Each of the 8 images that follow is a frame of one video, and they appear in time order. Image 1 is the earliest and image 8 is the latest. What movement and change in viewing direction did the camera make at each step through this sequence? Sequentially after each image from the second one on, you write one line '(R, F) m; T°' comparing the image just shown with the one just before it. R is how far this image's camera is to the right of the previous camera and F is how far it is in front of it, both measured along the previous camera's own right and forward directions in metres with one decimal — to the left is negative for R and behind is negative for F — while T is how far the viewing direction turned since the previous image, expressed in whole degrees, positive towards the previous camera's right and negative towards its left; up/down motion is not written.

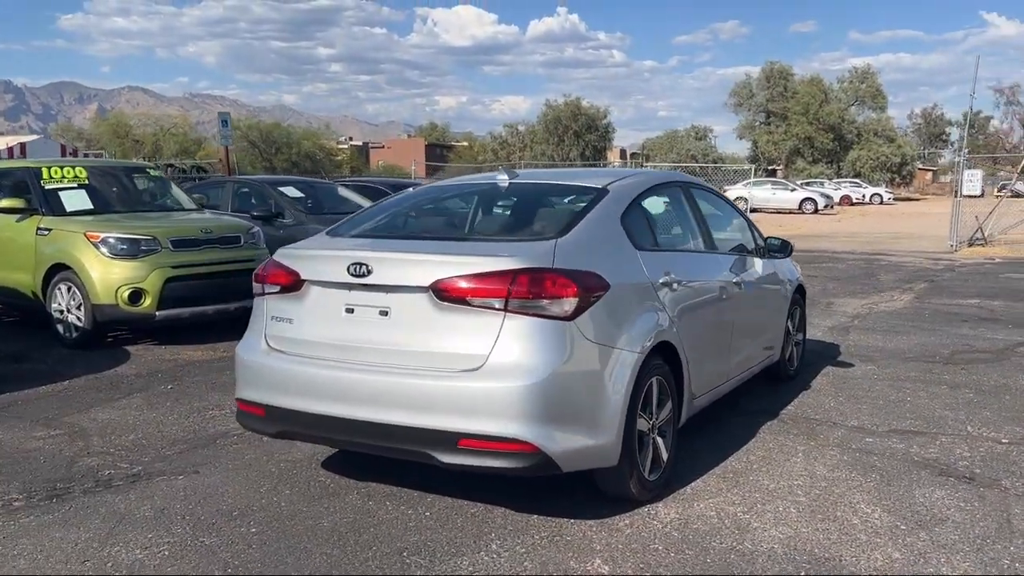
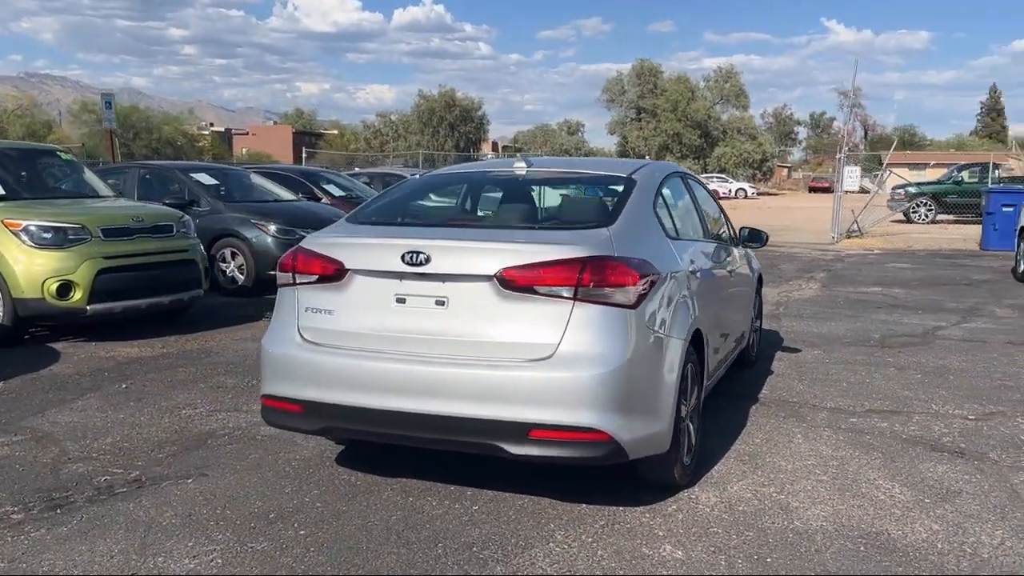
(-0.8, +0.1) m; +9°
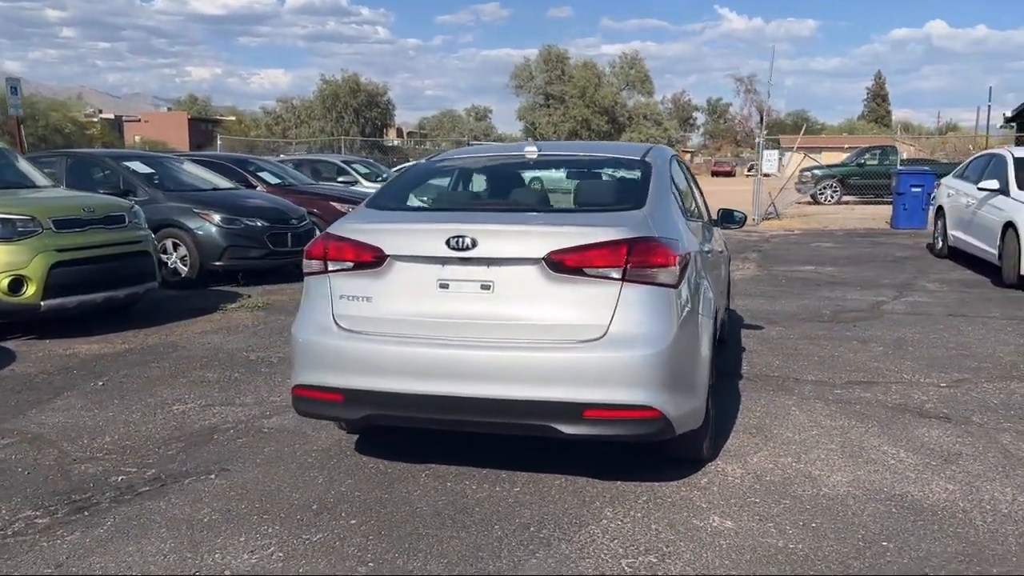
(-0.6, 0.0) m; +6°
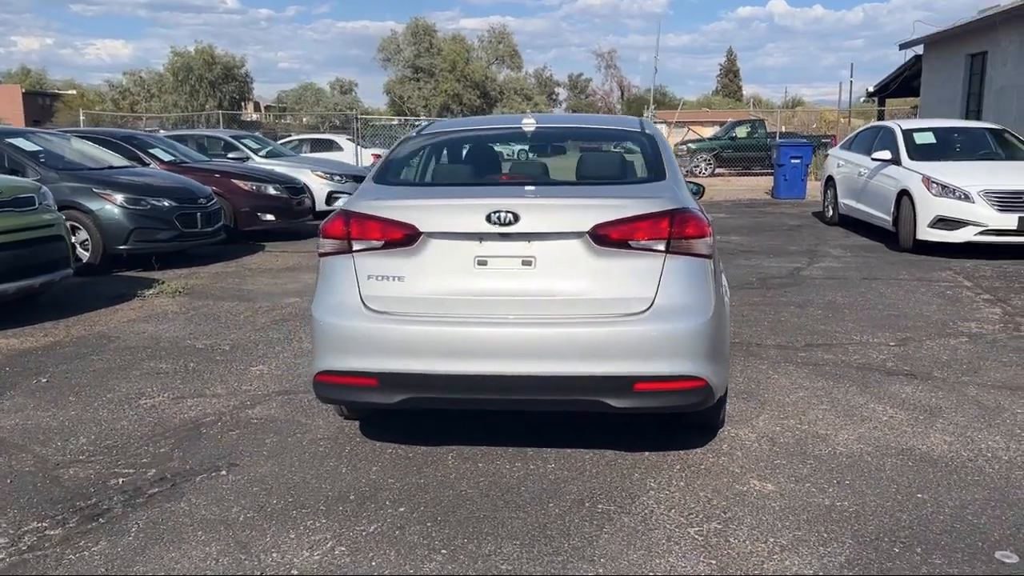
(-0.7, +0.1) m; +9°
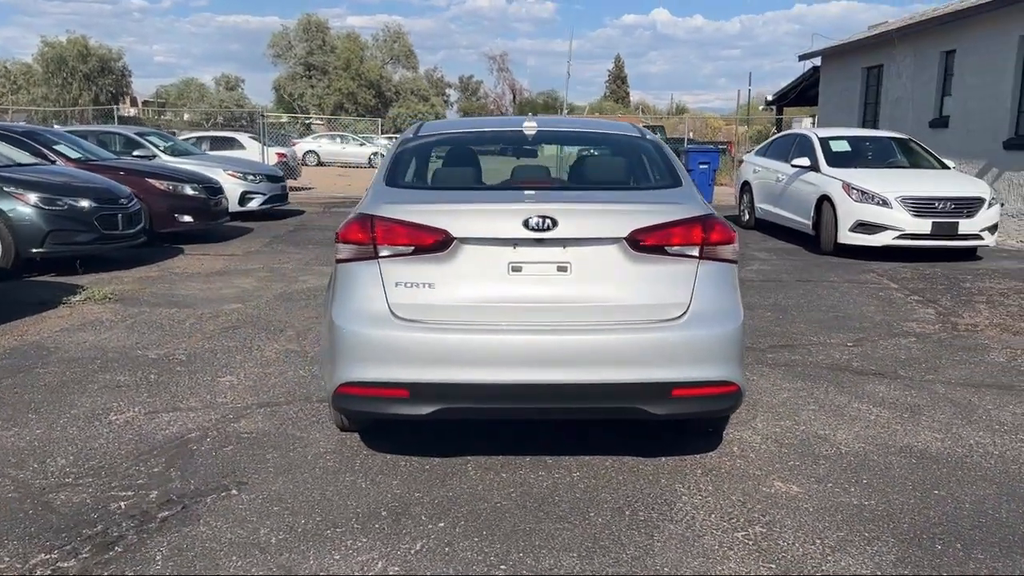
(-0.6, +0.1) m; +7°
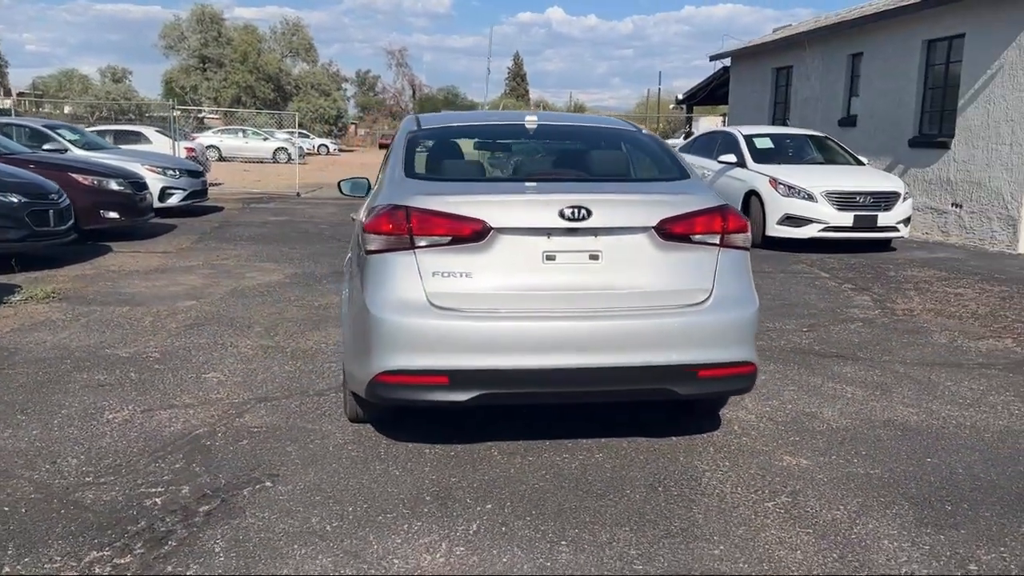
(-0.6, -0.1) m; +6°
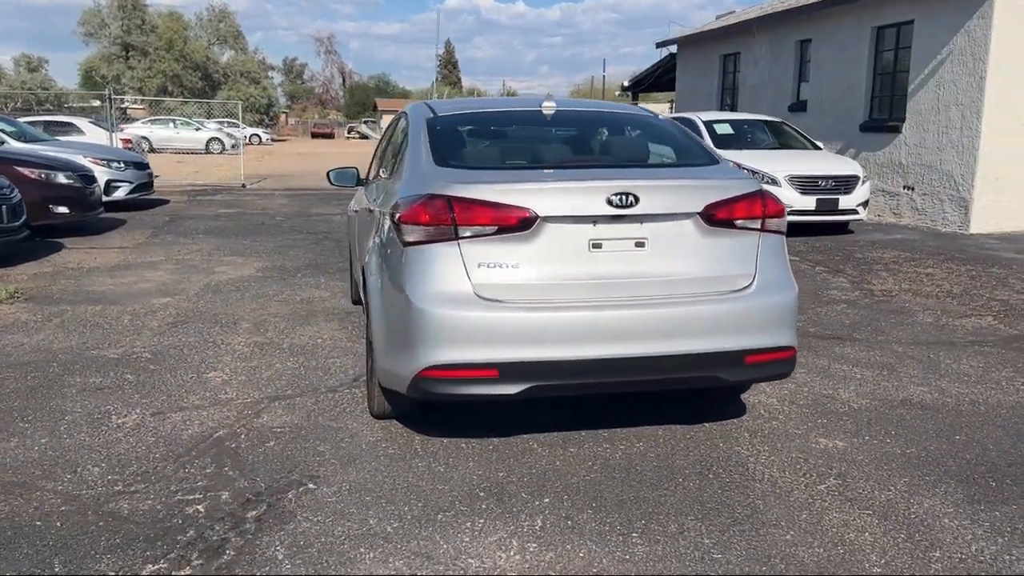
(-0.5, +0.1) m; +4°
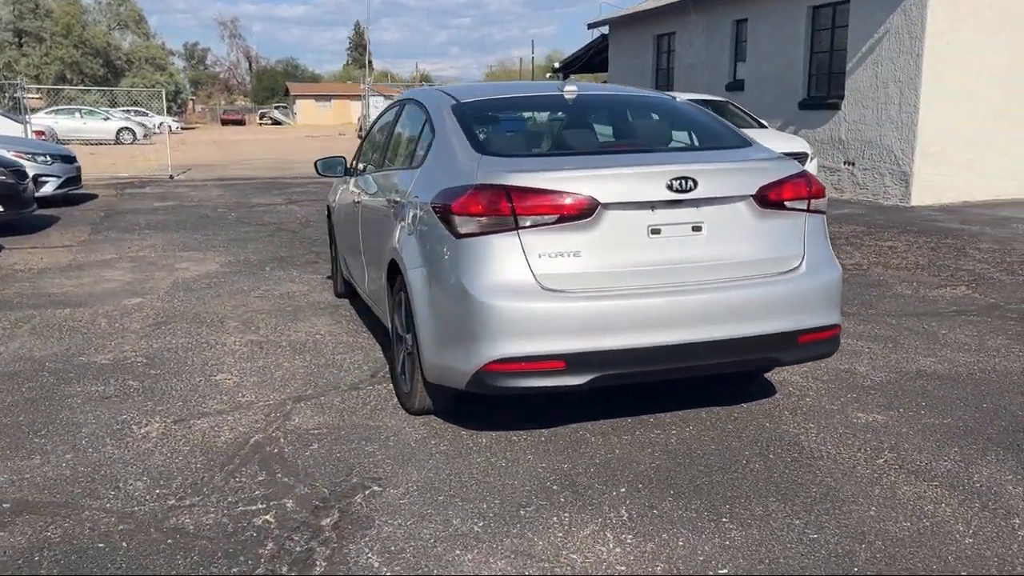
(-0.6, +0.1) m; +5°
